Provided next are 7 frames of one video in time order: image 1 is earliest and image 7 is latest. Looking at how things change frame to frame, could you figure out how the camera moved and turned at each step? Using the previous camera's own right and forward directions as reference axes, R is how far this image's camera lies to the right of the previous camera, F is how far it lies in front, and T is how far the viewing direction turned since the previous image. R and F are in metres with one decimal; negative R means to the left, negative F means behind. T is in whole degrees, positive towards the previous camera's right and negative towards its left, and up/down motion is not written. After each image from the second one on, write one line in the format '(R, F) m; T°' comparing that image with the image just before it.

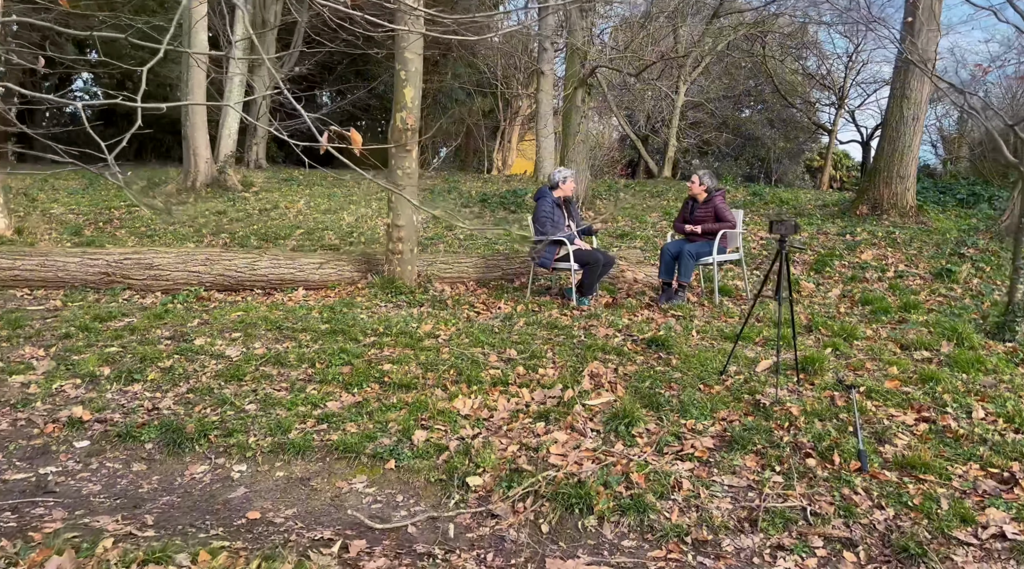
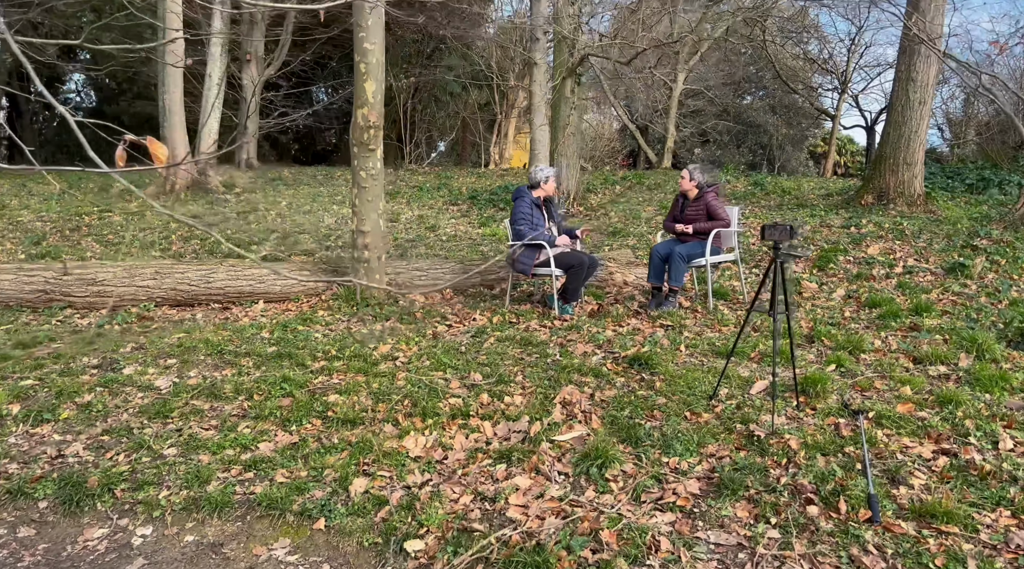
(+0.2, +0.6) m; 0°
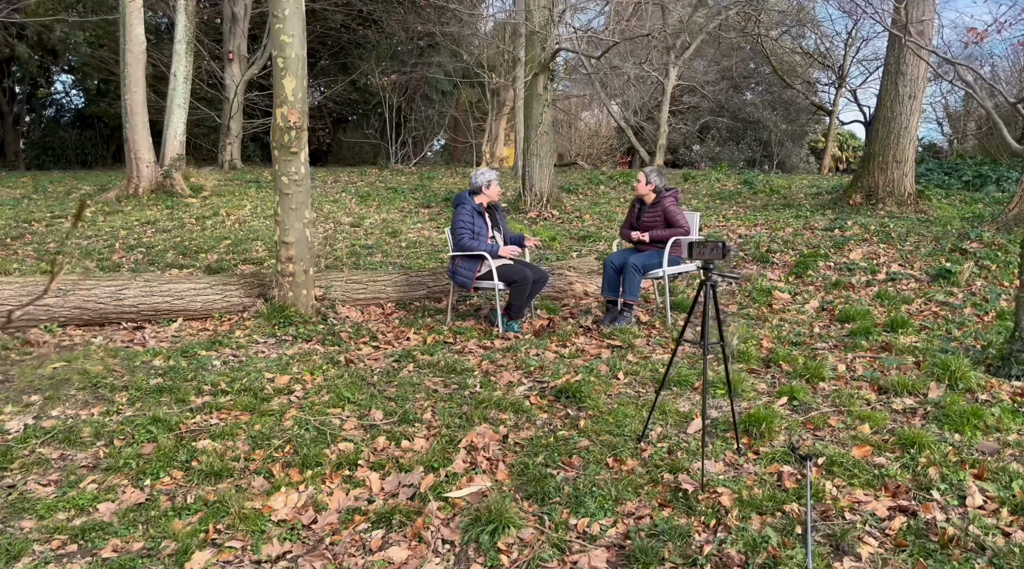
(+0.5, +0.6) m; 0°
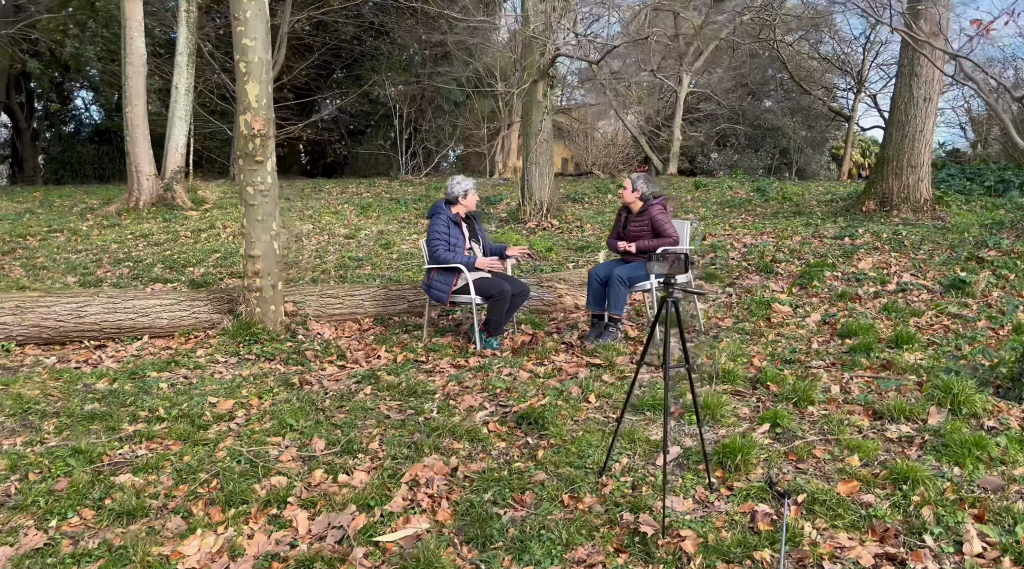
(+0.3, +0.3) m; -1°
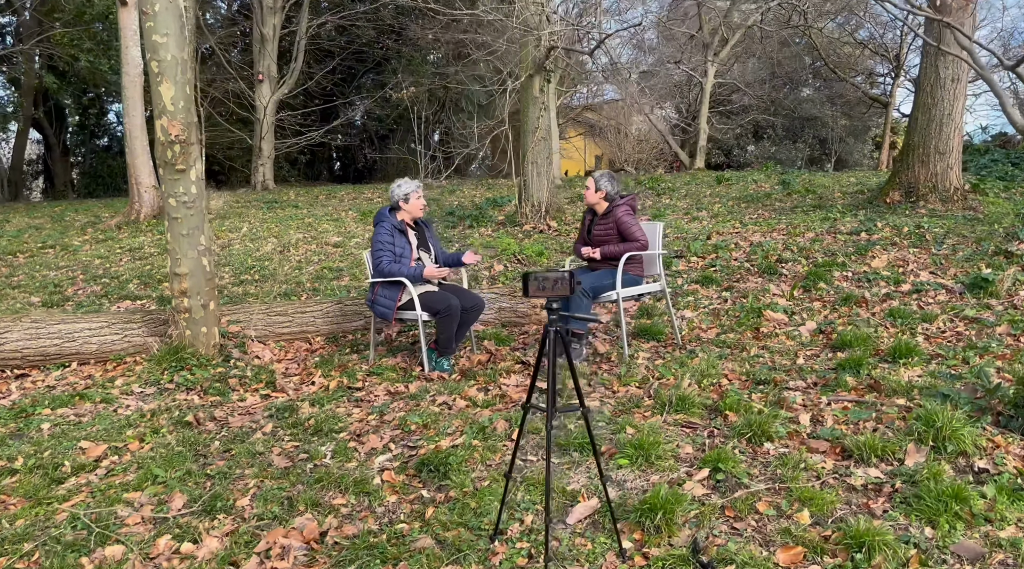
(+0.6, +0.6) m; -3°
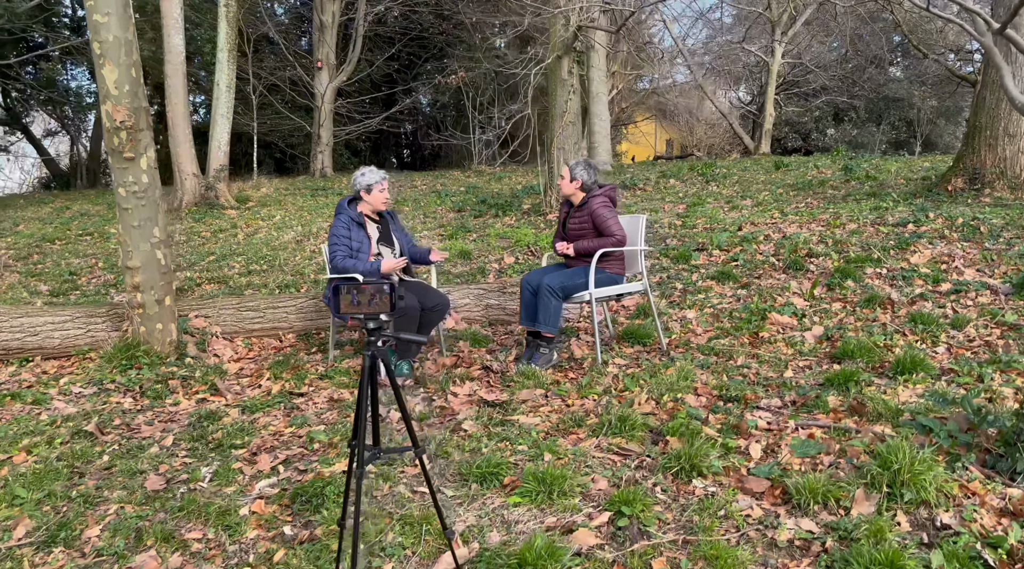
(+0.7, +0.5) m; -5°
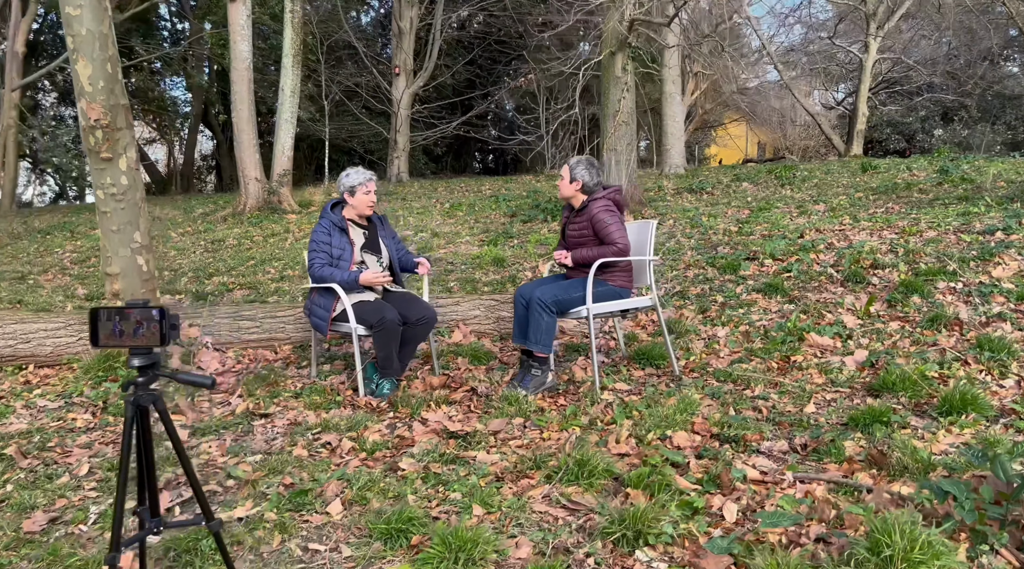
(+0.6, +0.5) m; -6°
